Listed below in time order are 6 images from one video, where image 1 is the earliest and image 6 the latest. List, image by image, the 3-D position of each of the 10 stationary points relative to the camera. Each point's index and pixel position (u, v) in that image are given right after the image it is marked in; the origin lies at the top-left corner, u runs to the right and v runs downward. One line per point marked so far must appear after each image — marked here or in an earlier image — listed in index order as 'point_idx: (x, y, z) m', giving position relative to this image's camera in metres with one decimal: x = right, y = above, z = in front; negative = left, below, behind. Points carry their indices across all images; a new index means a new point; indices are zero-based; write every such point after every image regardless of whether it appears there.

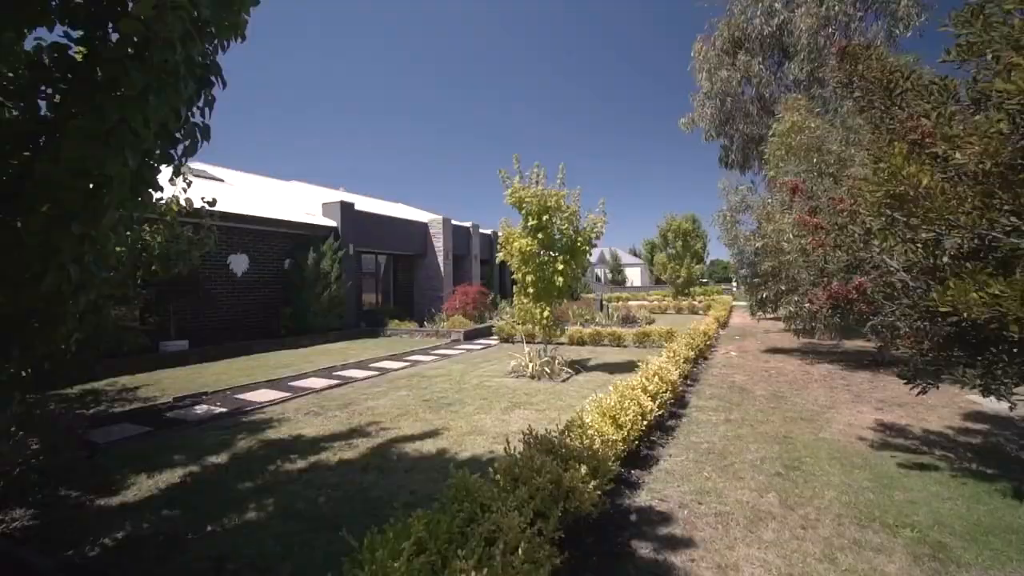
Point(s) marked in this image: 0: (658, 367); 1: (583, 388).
0: (+2.0, -1.0, +5.8) m
1: (+1.0, -1.5, +6.5) m
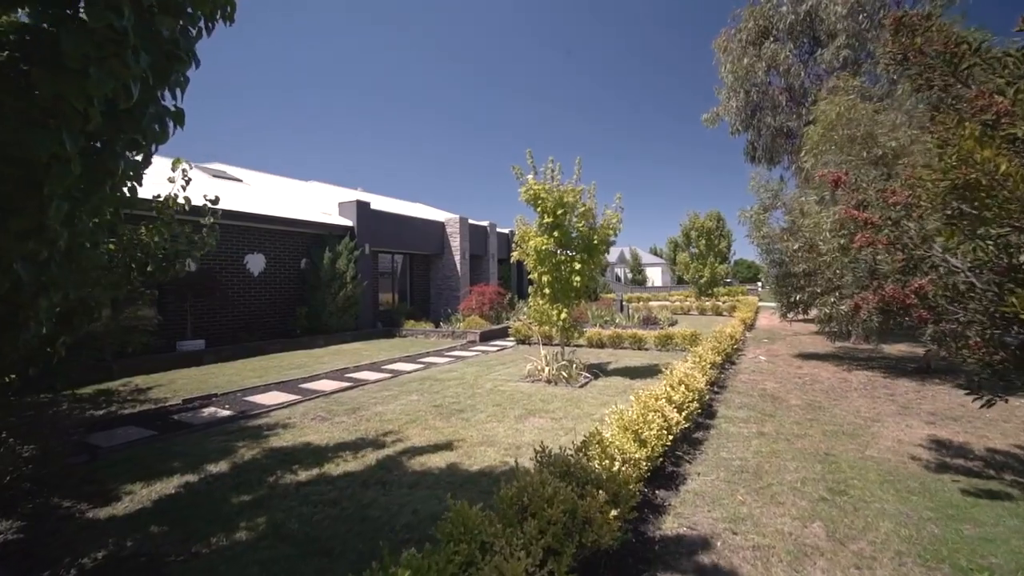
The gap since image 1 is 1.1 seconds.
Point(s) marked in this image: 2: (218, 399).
0: (+2.1, -1.1, +5.4) m
1: (+1.3, -1.5, +6.2) m
2: (-4.3, -1.6, +6.3) m
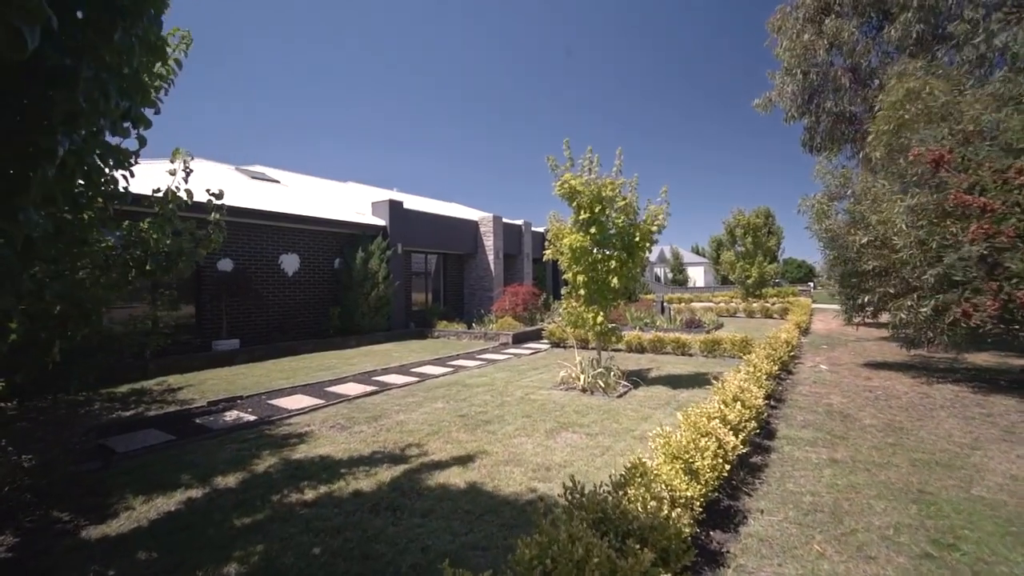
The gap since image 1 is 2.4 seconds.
0: (+2.5, -1.1, +4.7) m
1: (+1.7, -1.5, +5.6) m
2: (-3.8, -1.6, +6.2) m
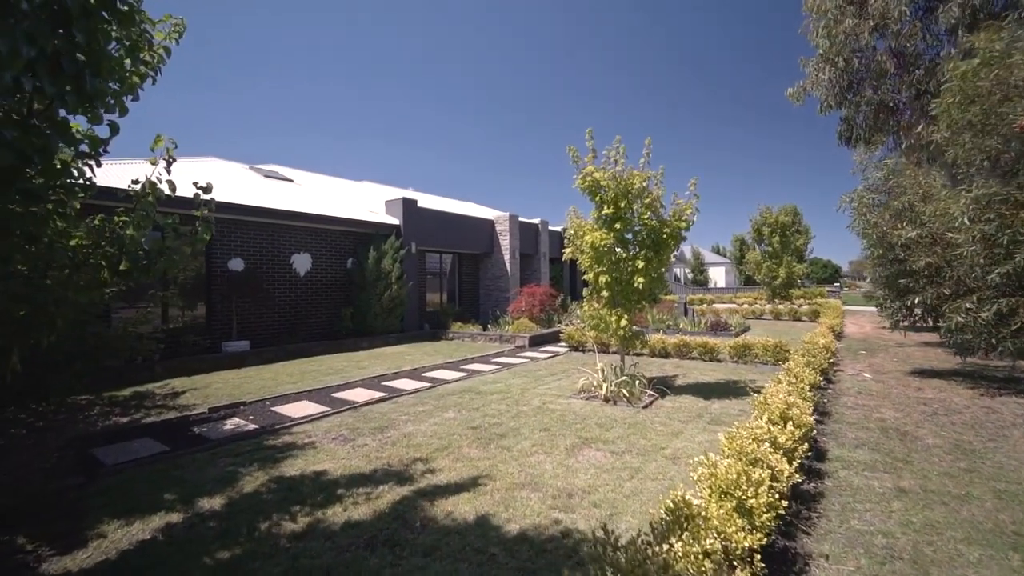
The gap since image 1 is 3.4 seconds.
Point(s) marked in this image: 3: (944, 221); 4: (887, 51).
0: (+2.6, -1.1, +4.2) m
1: (+1.9, -1.6, +5.1) m
2: (-3.6, -1.6, +5.9) m
3: (+6.3, +1.0, +6.4) m
4: (+7.9, +5.0, +9.2) m
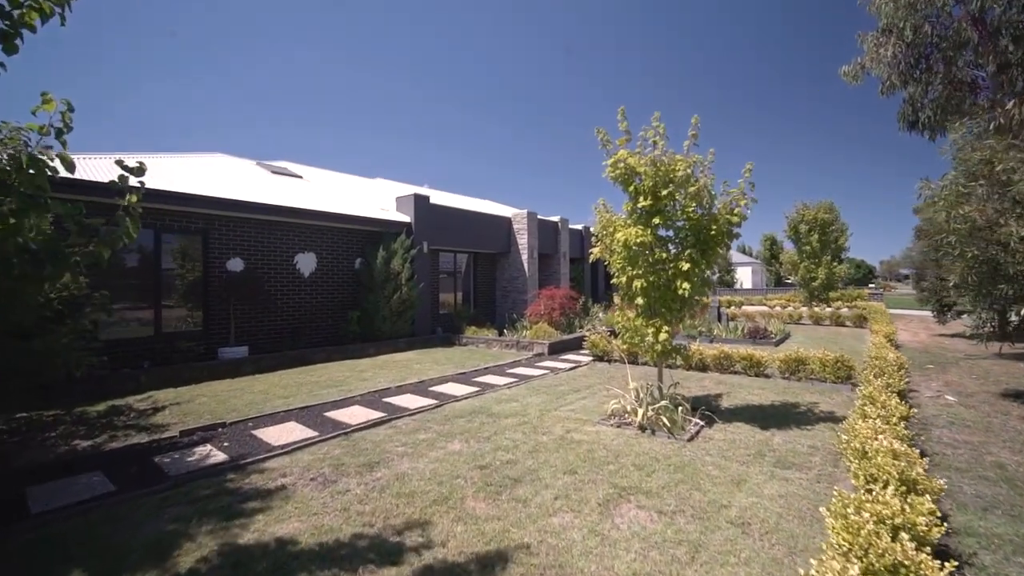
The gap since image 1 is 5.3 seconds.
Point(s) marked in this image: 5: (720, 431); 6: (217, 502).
0: (+2.8, -1.2, +3.2) m
1: (+2.0, -1.6, +4.1) m
2: (-3.4, -1.7, +5.2) m
3: (+6.5, +0.9, +5.2) m
4: (+8.2, +4.9, +7.9) m
5: (+2.4, -1.6, +5.0) m
6: (-2.3, -1.7, +3.5) m
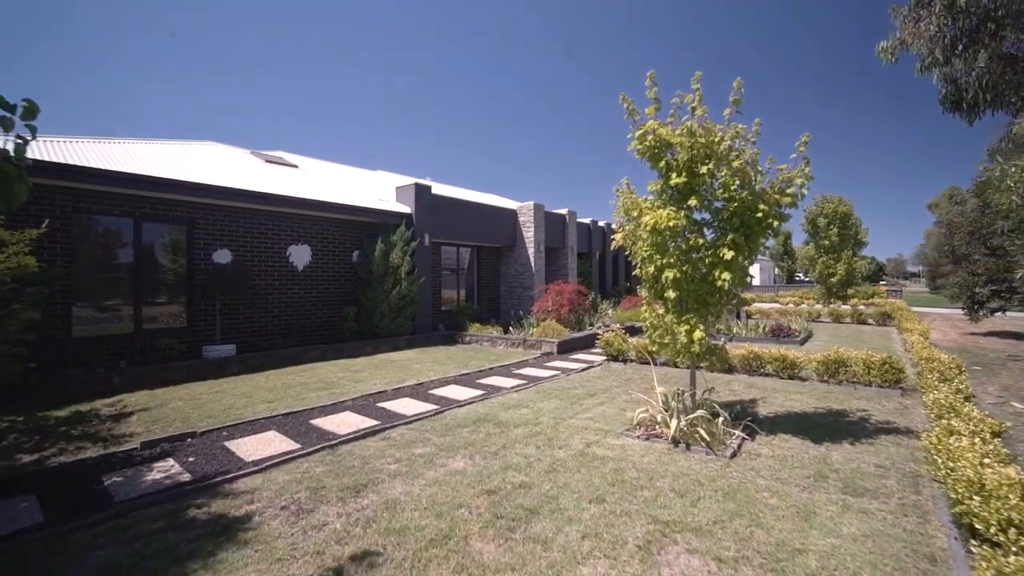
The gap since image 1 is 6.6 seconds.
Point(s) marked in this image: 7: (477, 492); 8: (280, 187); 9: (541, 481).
0: (+2.9, -1.1, +2.5) m
1: (+2.1, -1.6, +3.4) m
2: (-3.3, -1.6, +4.5) m
3: (+6.7, +1.0, +4.5) m
4: (+8.4, +5.0, +7.1) m
5: (+2.5, -1.5, +4.3) m
6: (-2.2, -1.6, +2.8) m
7: (-0.3, -1.6, +3.3) m
8: (-5.3, +2.3, +9.9) m
9: (+0.2, -1.5, +3.5) m
